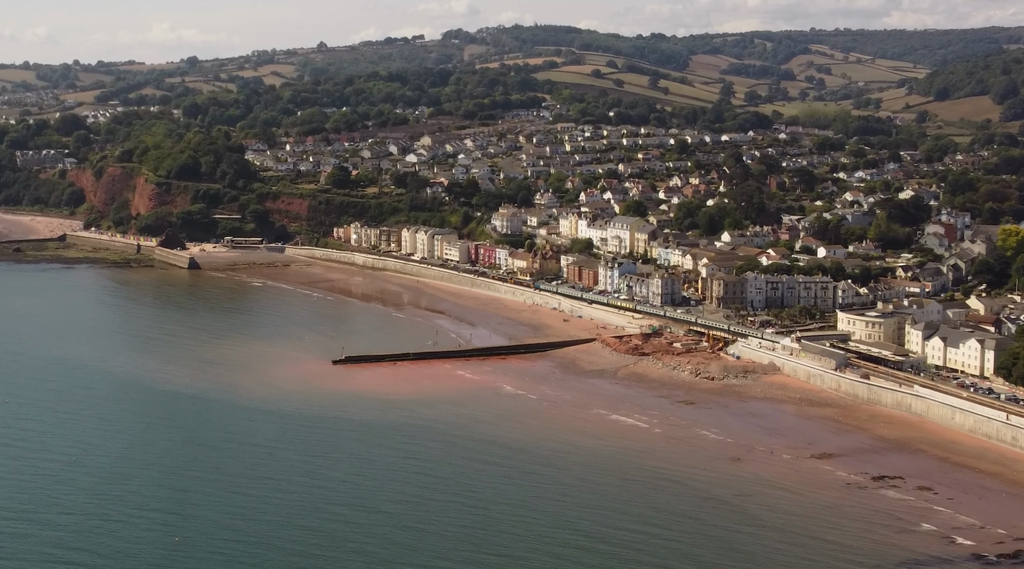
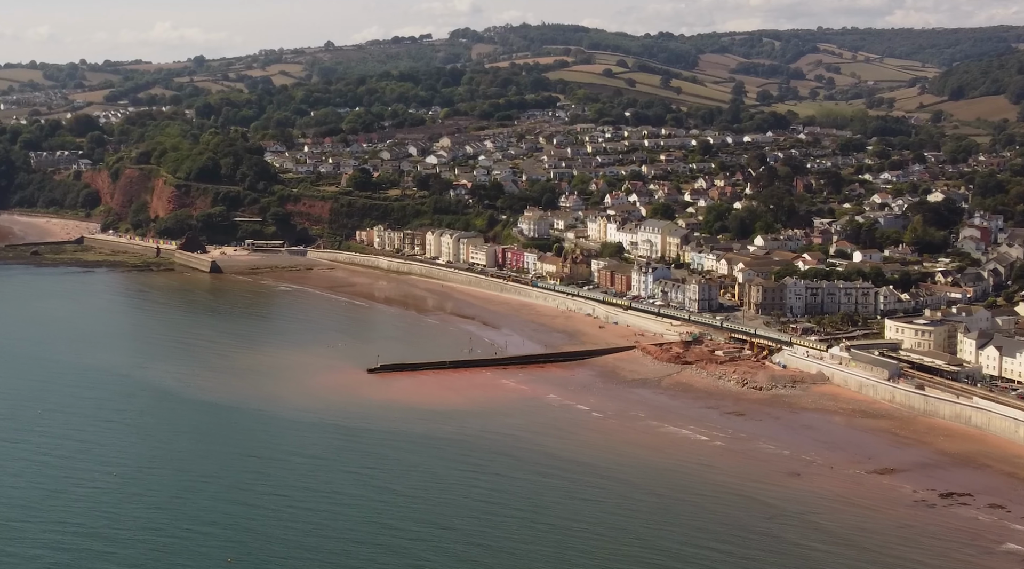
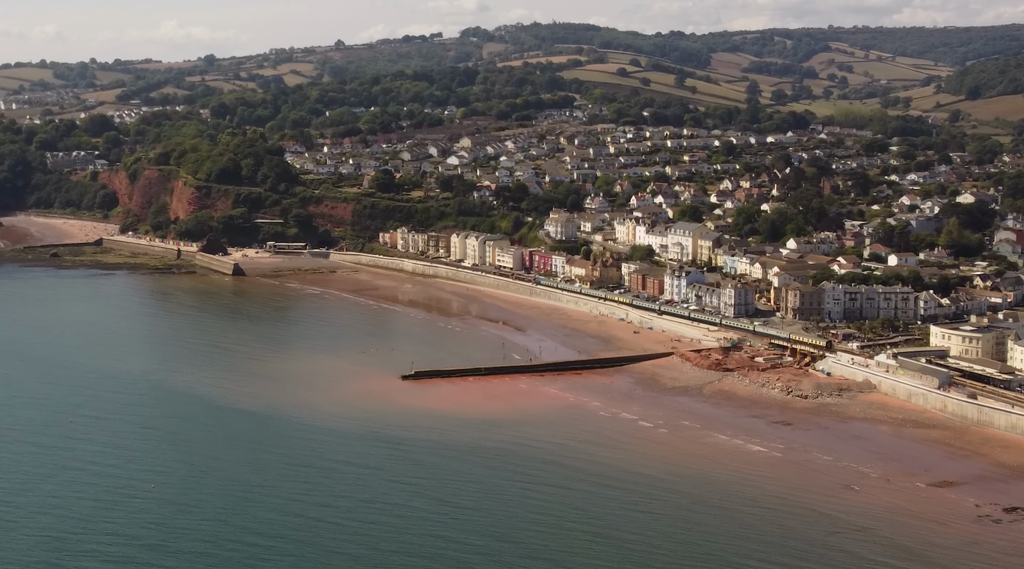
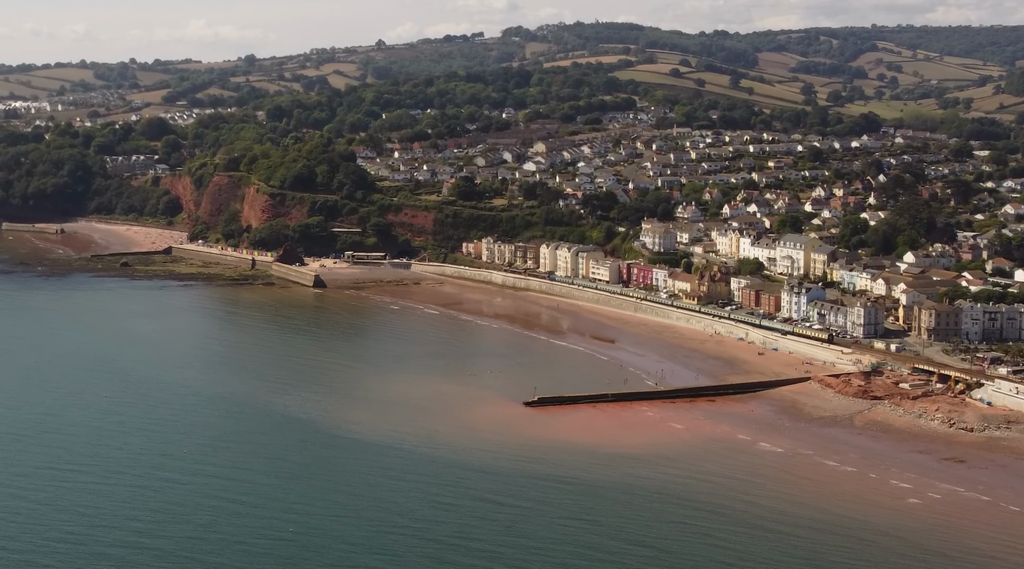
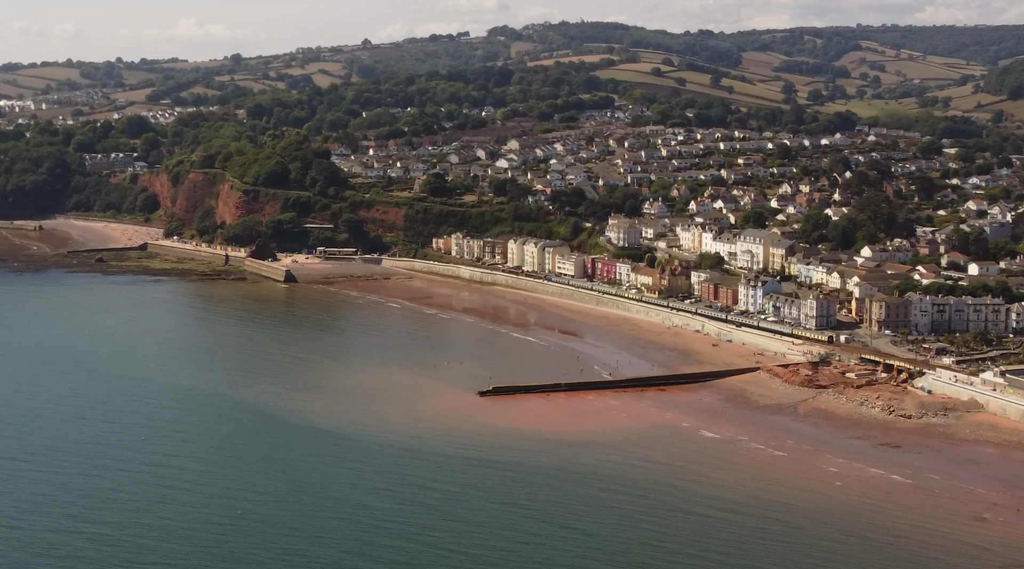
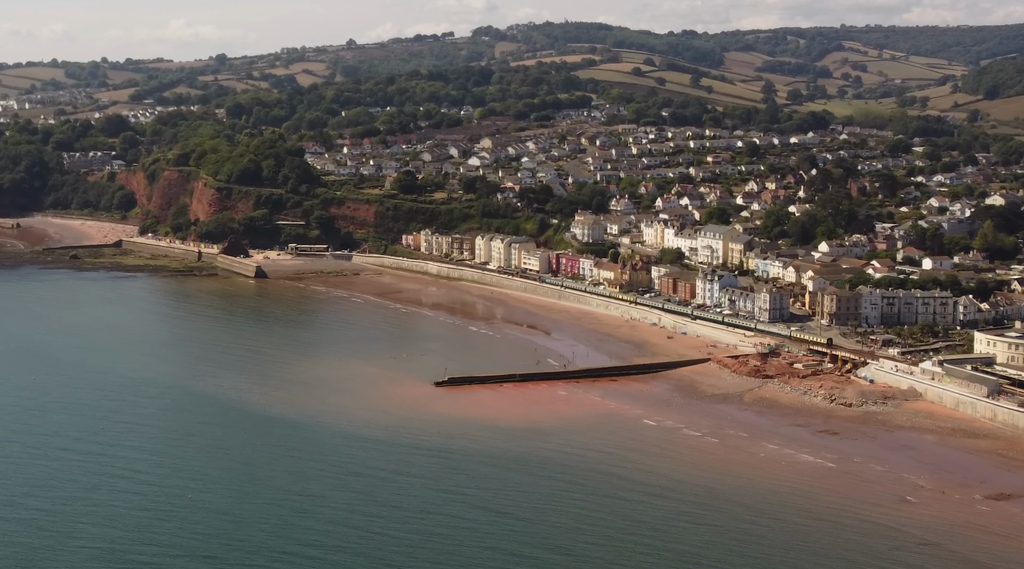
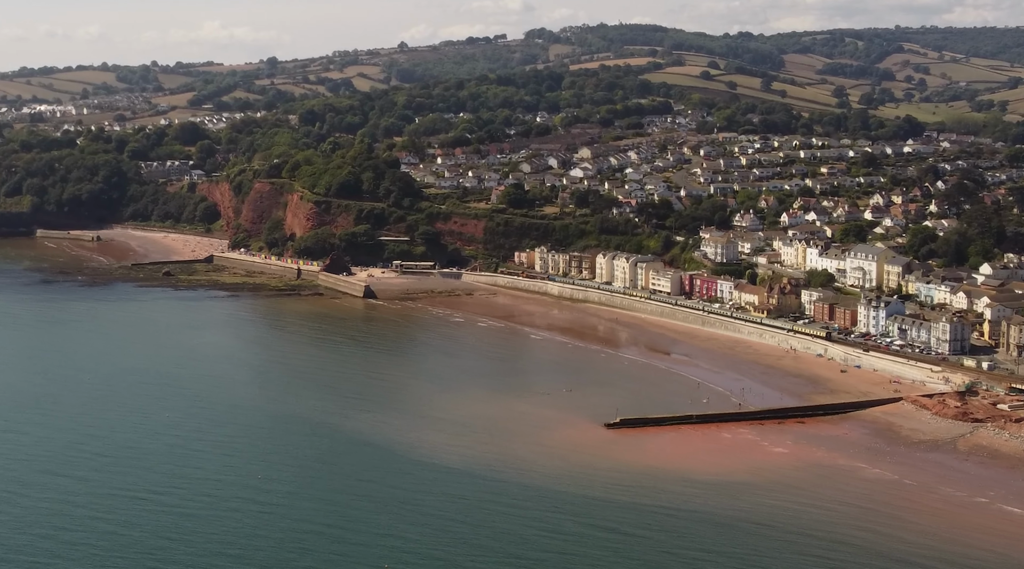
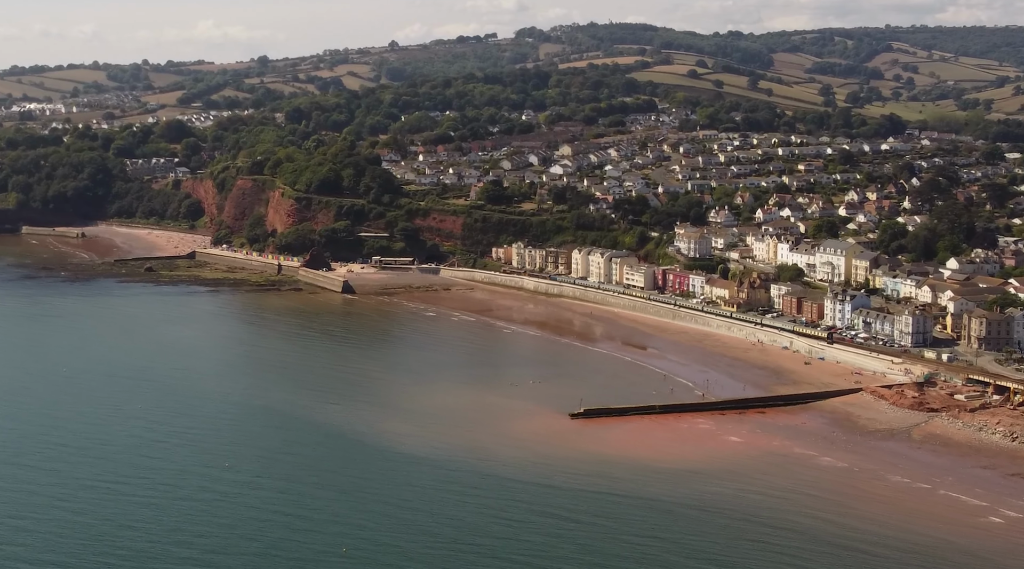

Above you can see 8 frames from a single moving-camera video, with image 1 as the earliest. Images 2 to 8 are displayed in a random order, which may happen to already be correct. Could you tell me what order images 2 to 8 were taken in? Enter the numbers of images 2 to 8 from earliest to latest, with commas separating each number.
2, 3, 6, 5, 4, 8, 7
